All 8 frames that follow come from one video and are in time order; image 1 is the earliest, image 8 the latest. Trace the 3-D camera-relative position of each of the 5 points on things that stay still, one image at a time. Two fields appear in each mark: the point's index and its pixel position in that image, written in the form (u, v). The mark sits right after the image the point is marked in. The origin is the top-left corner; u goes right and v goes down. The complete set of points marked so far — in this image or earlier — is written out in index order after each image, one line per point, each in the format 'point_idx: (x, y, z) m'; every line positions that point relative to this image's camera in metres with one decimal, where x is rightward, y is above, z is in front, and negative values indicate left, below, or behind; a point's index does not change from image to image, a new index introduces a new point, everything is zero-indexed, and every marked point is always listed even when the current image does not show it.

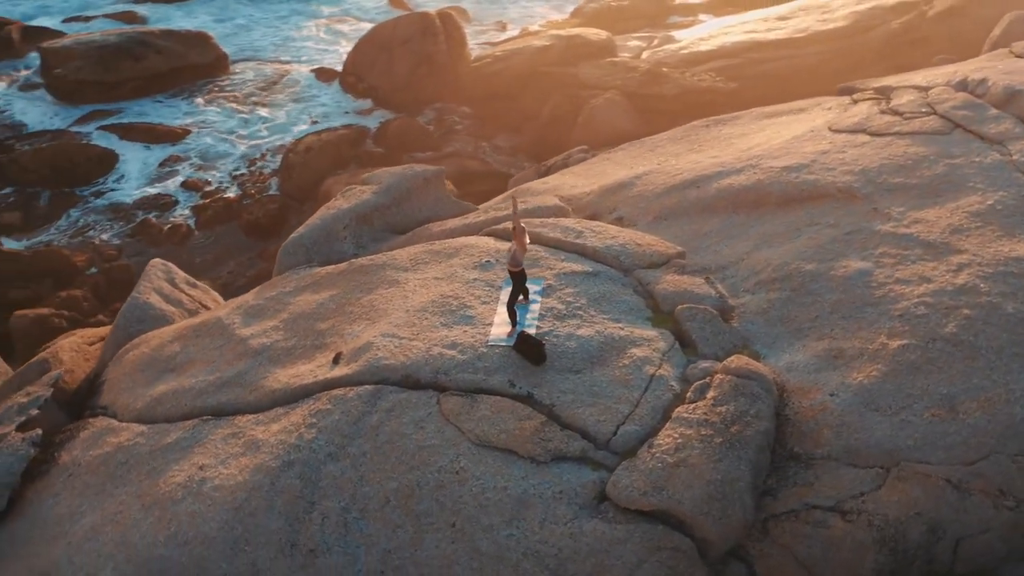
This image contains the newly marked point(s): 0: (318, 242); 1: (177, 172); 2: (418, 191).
0: (-1.3, +0.3, +7.4) m
1: (-3.9, +1.4, +12.9) m
2: (-0.7, +0.7, +8.0) m
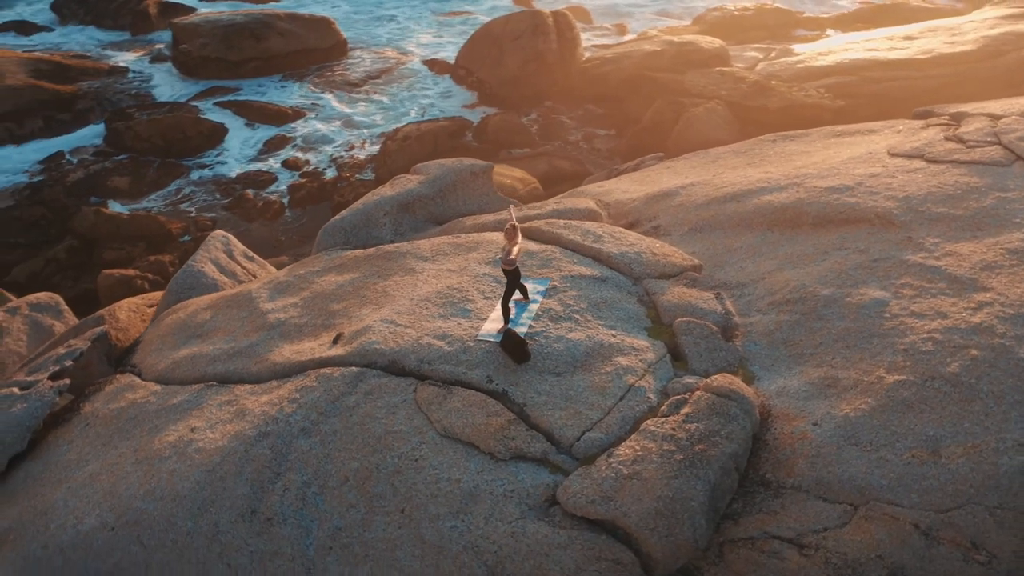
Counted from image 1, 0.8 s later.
0: (-1.0, +0.4, +7.6) m
1: (-2.8, +1.7, +13.4) m
2: (-0.4, +0.8, +8.1) m
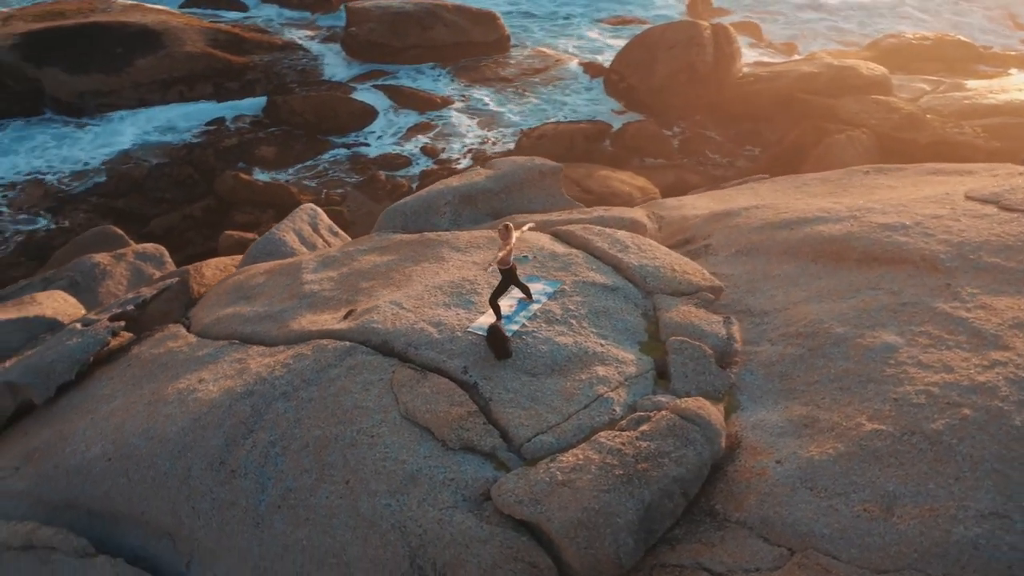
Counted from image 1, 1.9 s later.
0: (-0.7, +0.5, +7.8) m
1: (-1.1, +1.9, +13.9) m
2: (+0.1, +0.8, +8.1) m
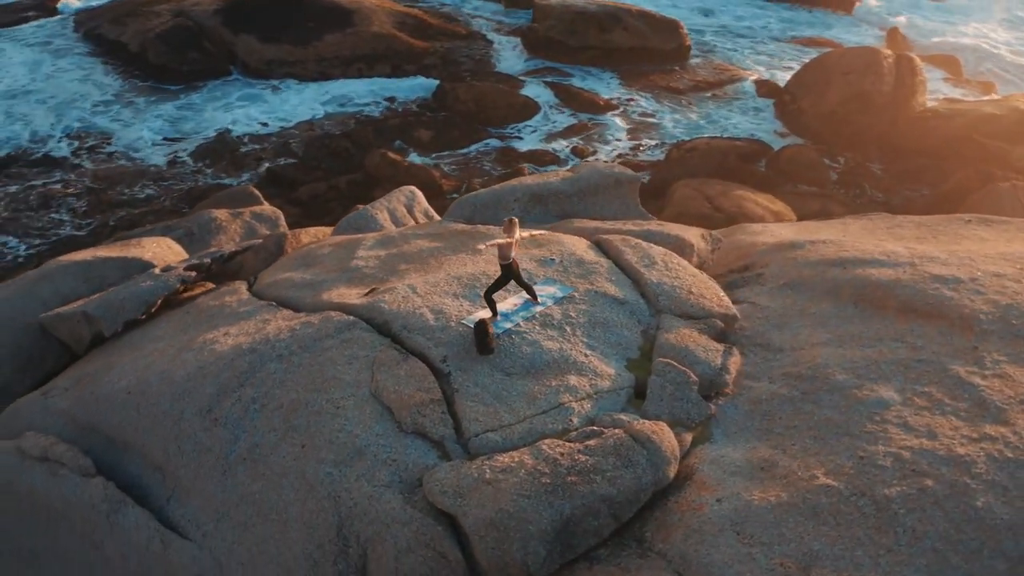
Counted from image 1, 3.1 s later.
0: (-0.2, +0.6, +7.9) m
1: (+0.8, +1.9, +13.9) m
2: (+0.7, +0.7, +8.1) m
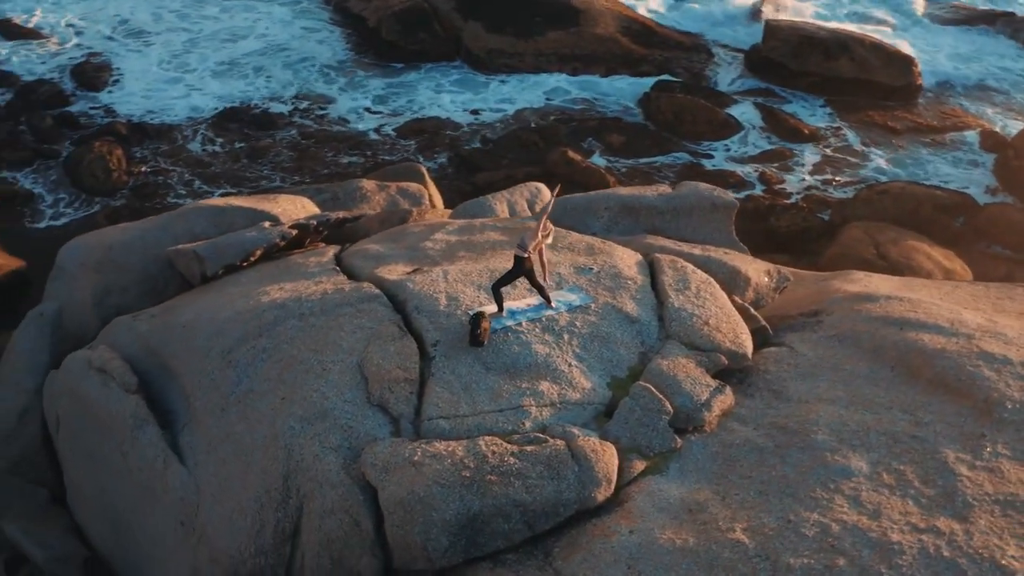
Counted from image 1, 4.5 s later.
0: (+0.5, +0.6, +7.9) m
1: (+3.1, +1.5, +13.5) m
2: (+1.4, +0.5, +7.9) m
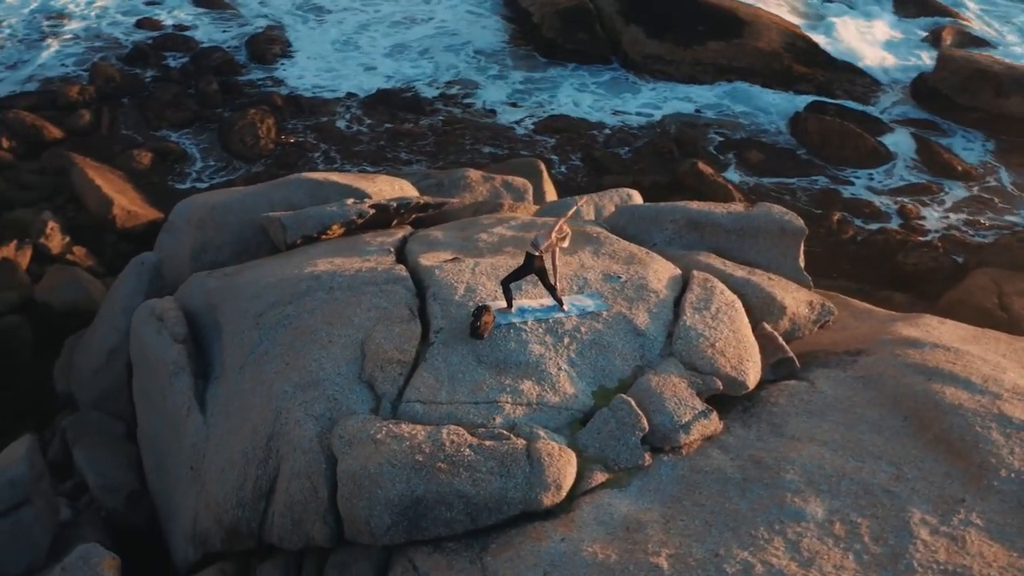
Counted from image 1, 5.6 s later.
0: (+0.9, +0.5, +7.8) m
1: (+4.6, +1.1, +12.8) m
2: (+1.8, +0.4, +7.6) m
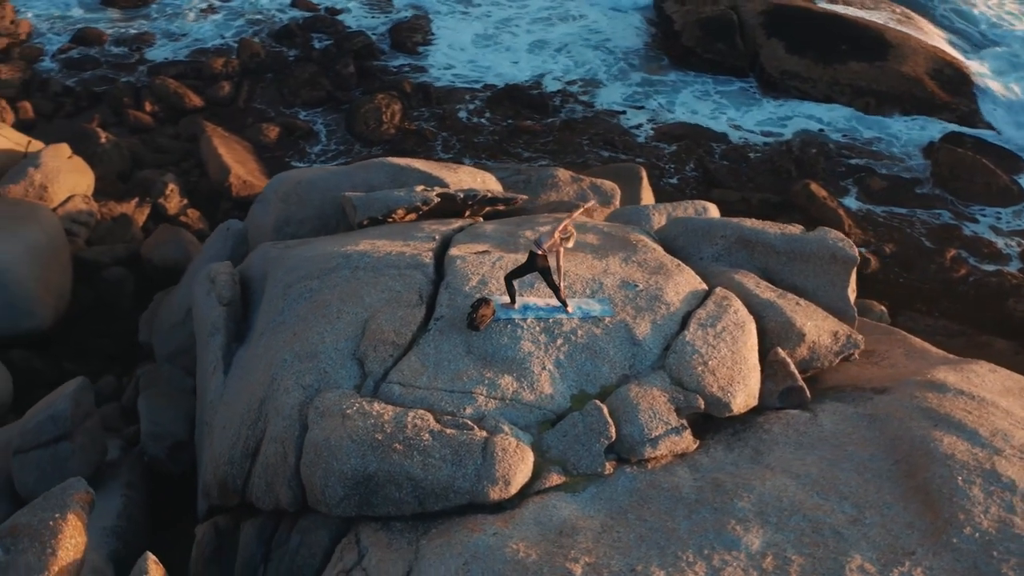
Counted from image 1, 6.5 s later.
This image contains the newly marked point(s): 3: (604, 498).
0: (+1.3, +0.4, +7.7) m
1: (+5.7, +0.5, +12.1) m
2: (+2.1, +0.2, +7.4) m
3: (+0.4, -1.0, +5.1) m
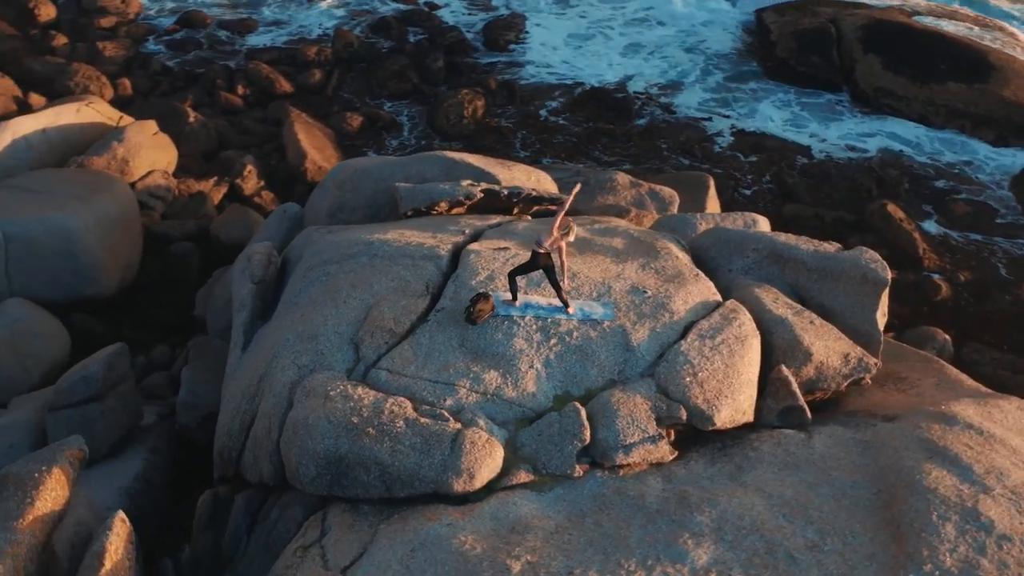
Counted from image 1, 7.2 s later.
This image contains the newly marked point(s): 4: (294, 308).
0: (+1.5, +0.3, +7.6) m
1: (+6.4, +0.1, +11.4) m
2: (+2.2, 0.0, +7.2) m
3: (+0.3, -1.0, +5.0) m
4: (-1.3, -0.1, +6.6) m
